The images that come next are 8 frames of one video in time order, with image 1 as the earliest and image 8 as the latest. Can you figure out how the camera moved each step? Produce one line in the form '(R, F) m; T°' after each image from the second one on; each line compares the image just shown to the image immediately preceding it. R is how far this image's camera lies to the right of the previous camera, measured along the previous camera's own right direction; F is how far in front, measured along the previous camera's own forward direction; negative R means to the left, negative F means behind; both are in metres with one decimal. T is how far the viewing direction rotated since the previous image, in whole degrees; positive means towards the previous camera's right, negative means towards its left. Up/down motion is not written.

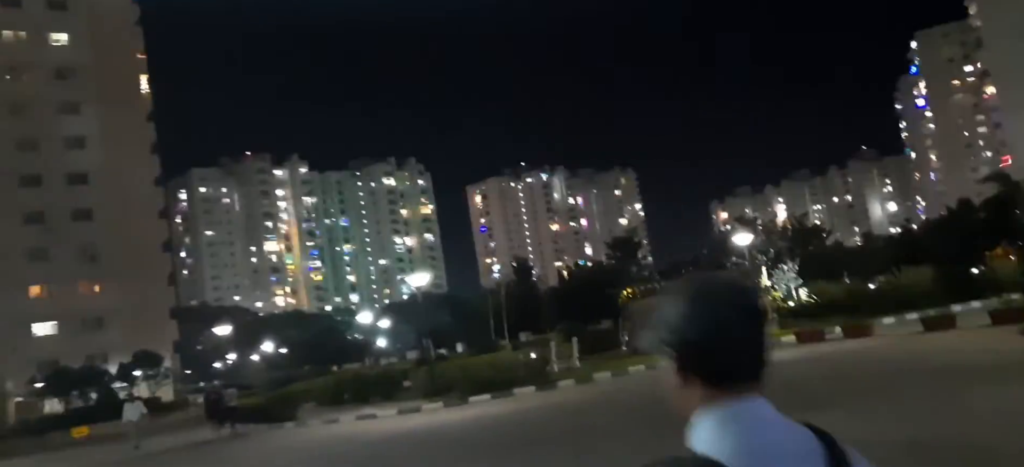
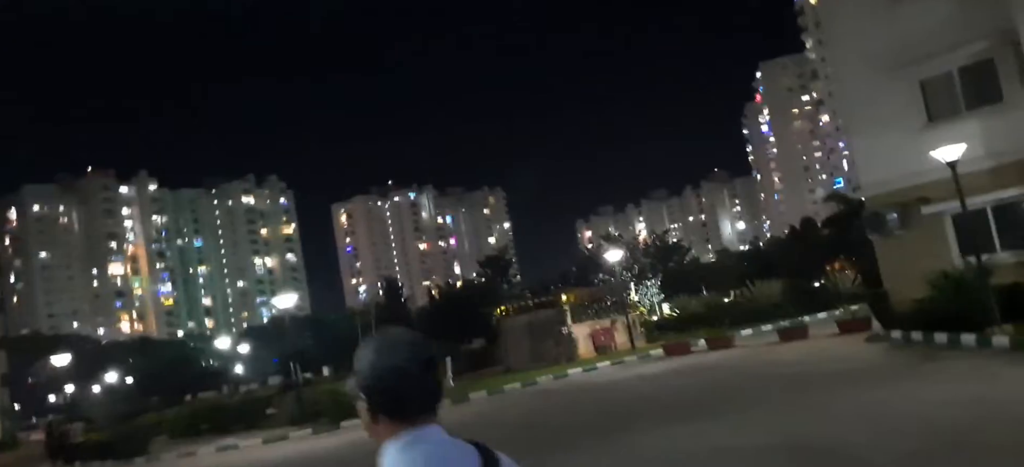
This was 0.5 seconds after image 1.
(-0.2, +0.3) m; +8°
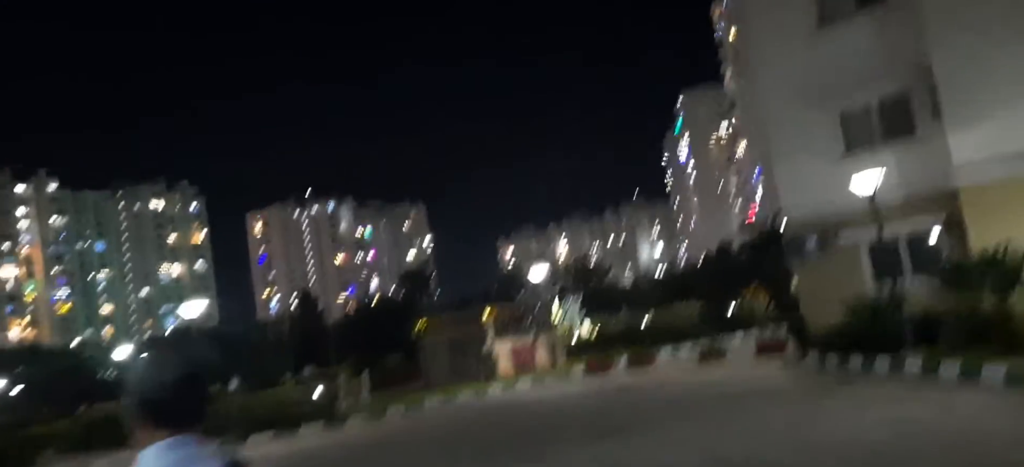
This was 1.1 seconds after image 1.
(-0.3, +0.4) m; +5°
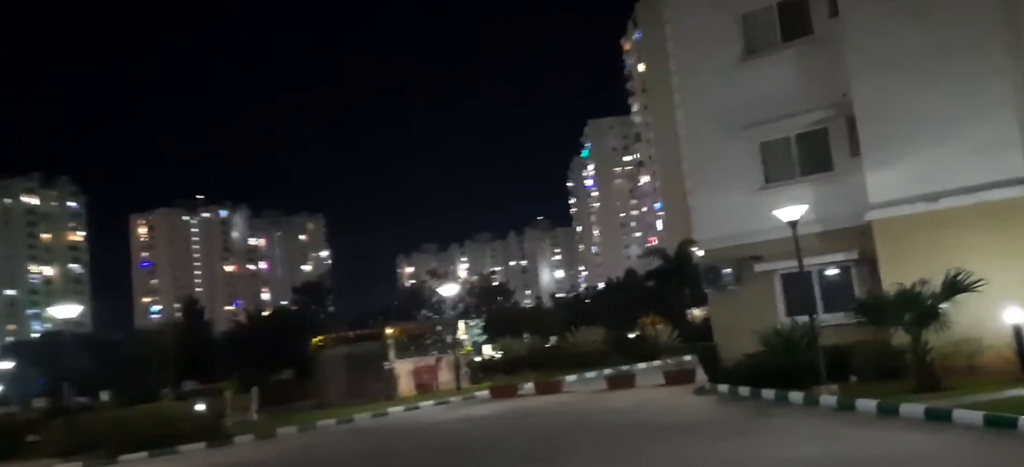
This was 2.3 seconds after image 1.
(-0.4, +1.0) m; +6°
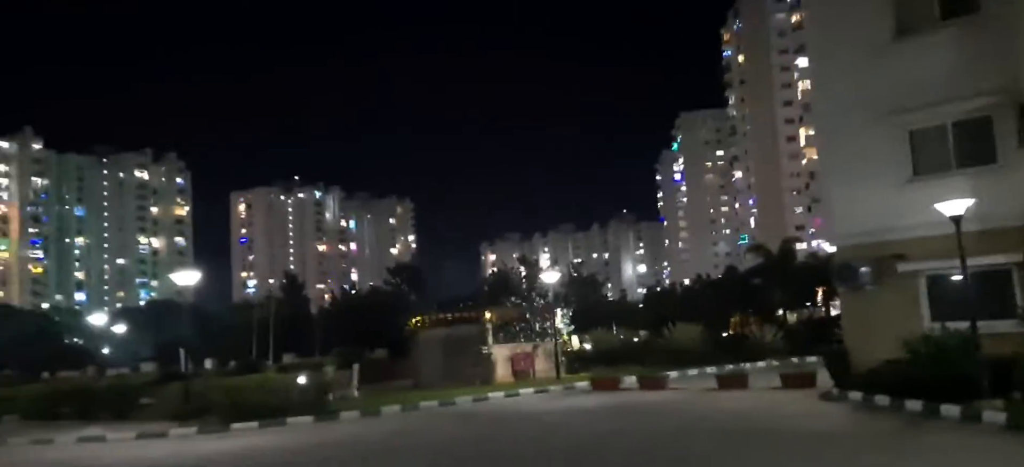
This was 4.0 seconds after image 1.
(-0.9, +0.2) m; -5°
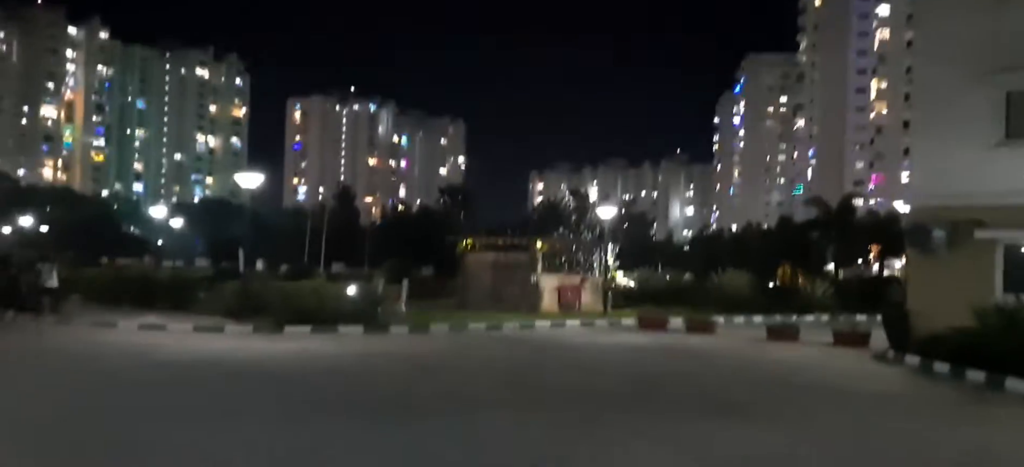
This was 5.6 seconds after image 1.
(-0.4, +0.1) m; -2°
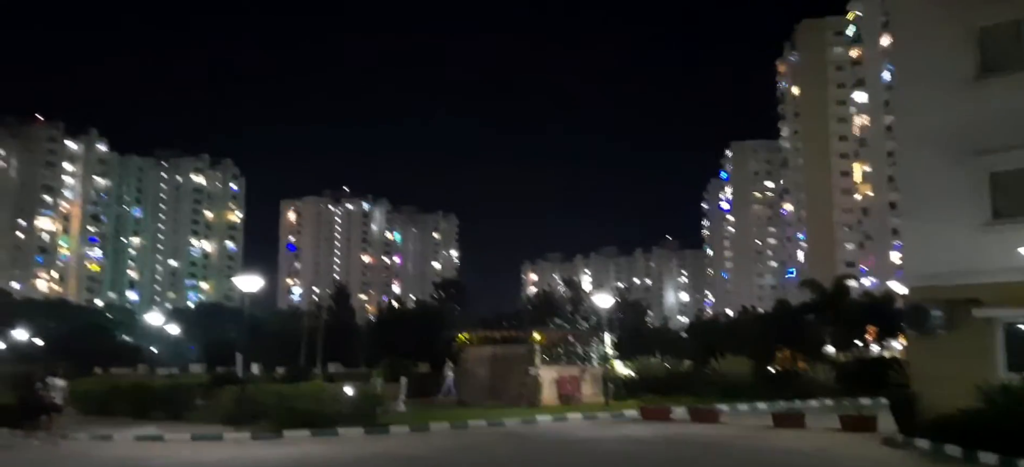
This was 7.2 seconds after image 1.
(-0.1, 0.0) m; +1°
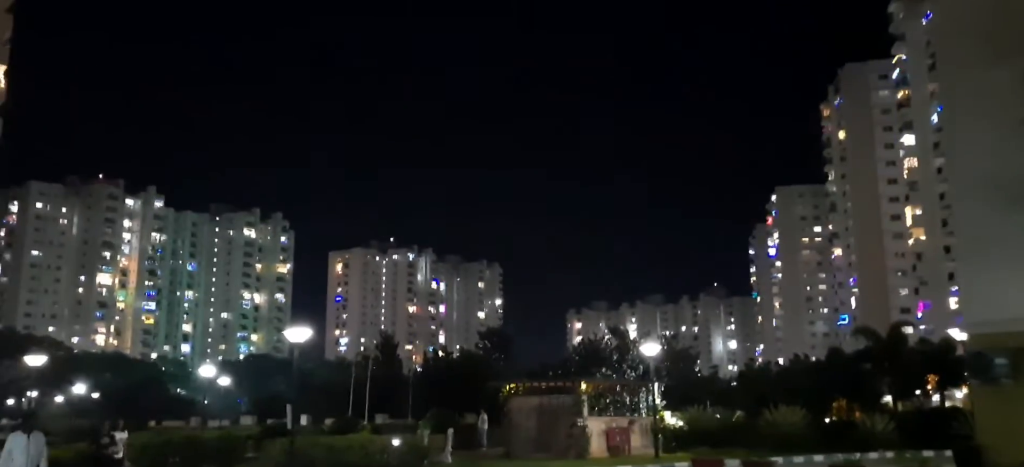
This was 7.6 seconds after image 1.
(-0.1, +0.1) m; -3°
